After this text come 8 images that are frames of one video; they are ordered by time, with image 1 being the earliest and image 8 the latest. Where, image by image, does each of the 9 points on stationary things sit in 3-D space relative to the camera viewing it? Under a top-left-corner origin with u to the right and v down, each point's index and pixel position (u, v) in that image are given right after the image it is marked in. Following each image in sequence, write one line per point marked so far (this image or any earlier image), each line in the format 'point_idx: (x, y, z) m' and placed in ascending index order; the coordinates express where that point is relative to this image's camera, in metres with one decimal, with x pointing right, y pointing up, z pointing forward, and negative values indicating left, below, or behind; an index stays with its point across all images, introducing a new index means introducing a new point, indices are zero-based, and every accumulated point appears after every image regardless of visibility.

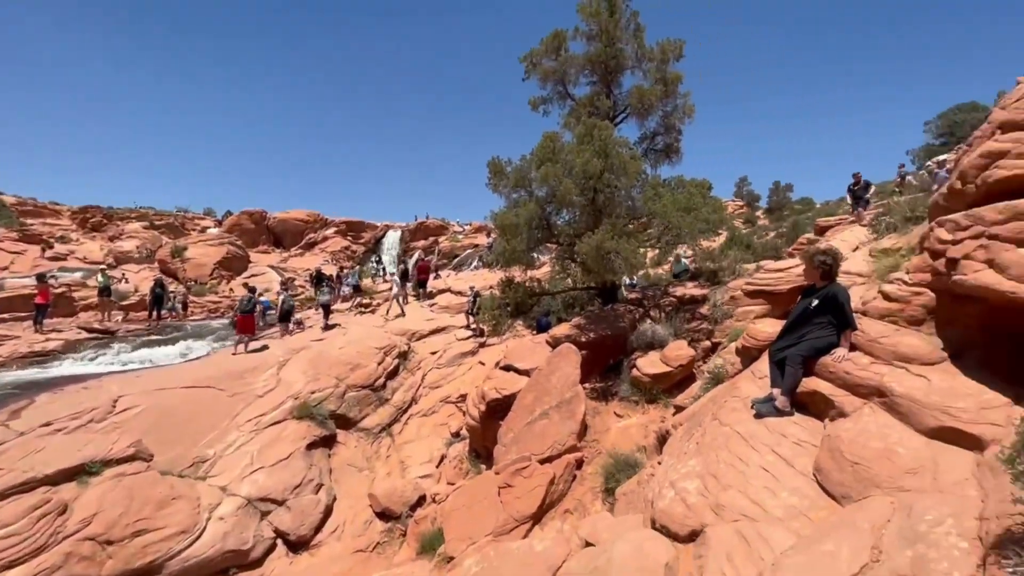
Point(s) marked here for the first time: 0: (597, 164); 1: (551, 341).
0: (+1.9, +3.0, +11.4) m
1: (+1.0, -1.4, +12.5) m
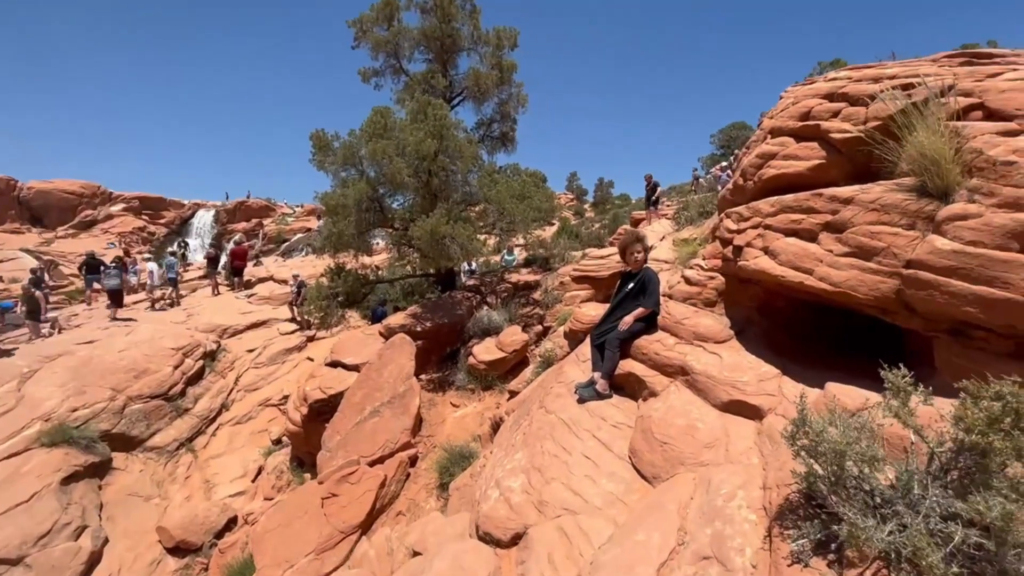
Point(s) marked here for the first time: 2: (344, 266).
0: (-1.9, +3.3, +10.8) m
1: (-3.1, -1.1, +11.7) m
2: (-5.0, +0.6, +14.3) m
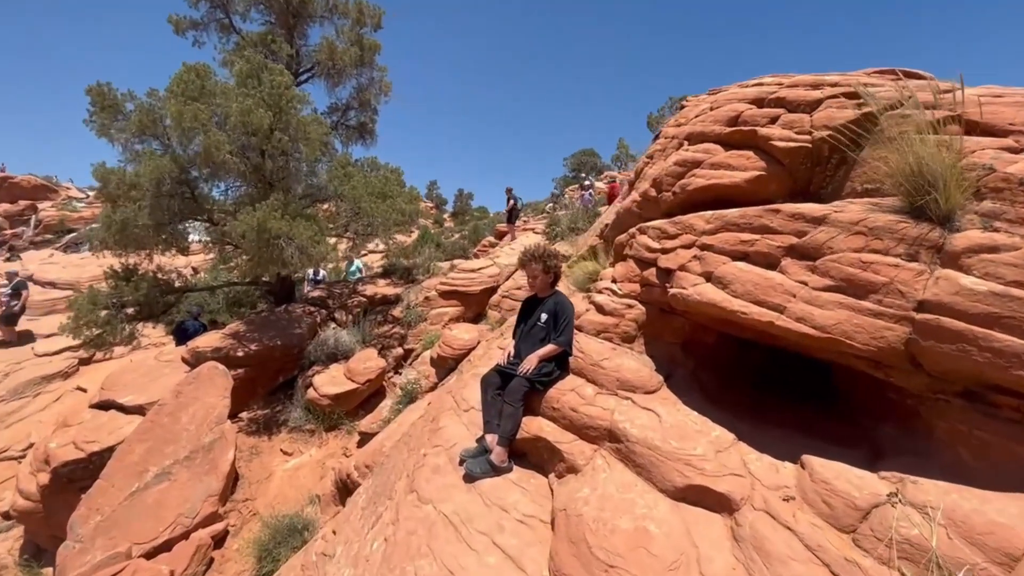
0: (-4.4, +3.0, +8.4) m
1: (-5.9, -1.3, +8.8) m
2: (-8.5, +0.5, +10.8) m
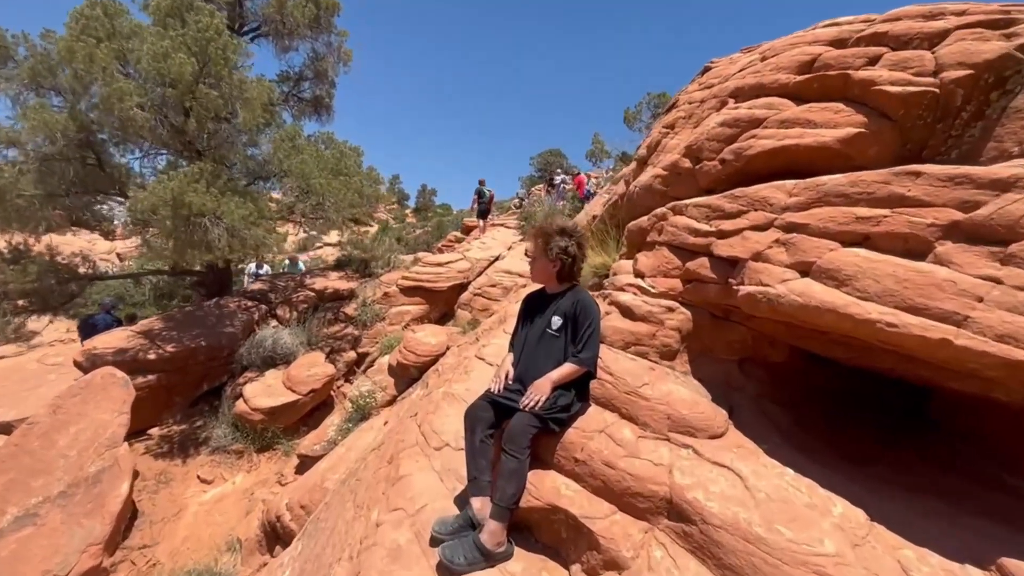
0: (-4.7, +3.2, +6.9) m
1: (-6.3, -1.1, +7.1) m
2: (-9.0, +0.7, +8.9) m
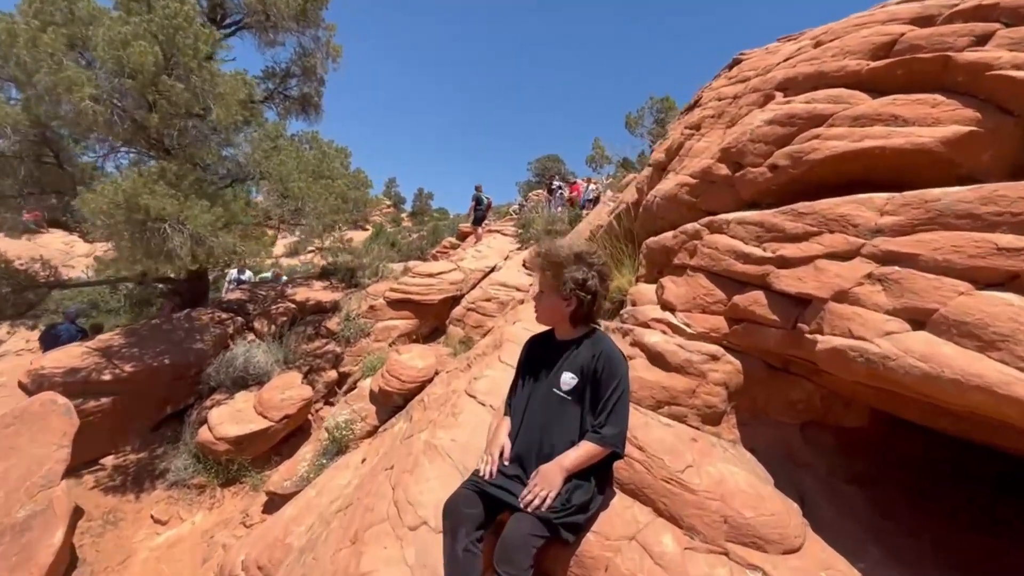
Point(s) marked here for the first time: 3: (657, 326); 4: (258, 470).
0: (-4.7, +3.0, +6.2) m
1: (-6.4, -1.2, +6.3) m
2: (-9.0, +0.6, +8.1) m
3: (+0.8, -0.2, +2.7) m
4: (-3.4, -2.4, +6.4) m
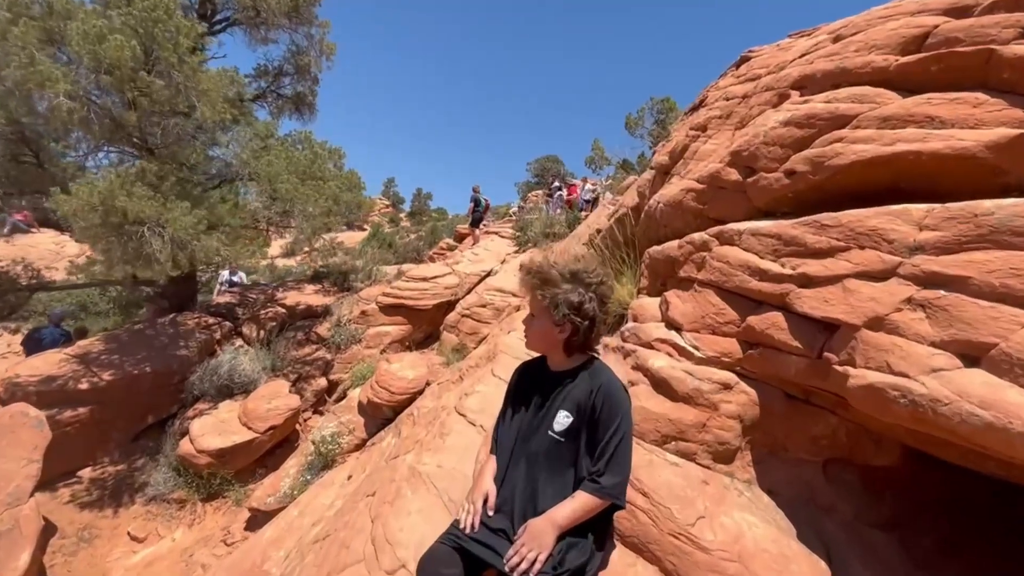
0: (-4.7, +3.0, +5.9) m
1: (-6.4, -1.3, +6.1) m
2: (-9.1, +0.5, +7.9) m
3: (+0.8, -0.3, +2.5) m
4: (-3.4, -2.5, +6.1) m
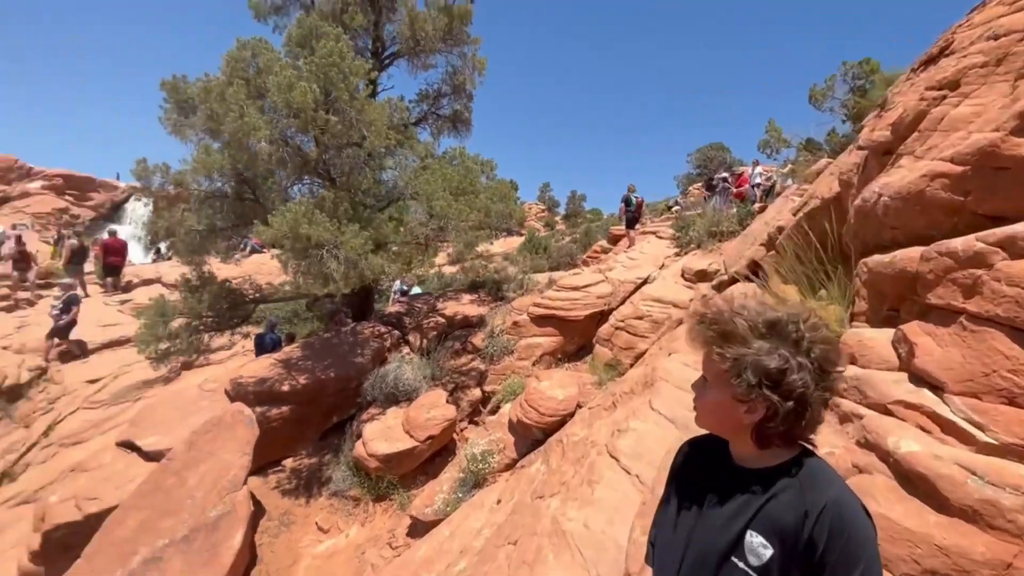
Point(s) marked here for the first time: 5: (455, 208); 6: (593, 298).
0: (-2.8, +2.7, +6.7) m
1: (-4.3, -1.5, +7.4) m
2: (-6.3, +0.2, +9.9) m
3: (+1.4, -0.4, +1.7) m
4: (-1.4, -2.7, +6.4) m
5: (-0.9, +1.3, +7.7) m
6: (+1.2, -0.2, +7.5) m
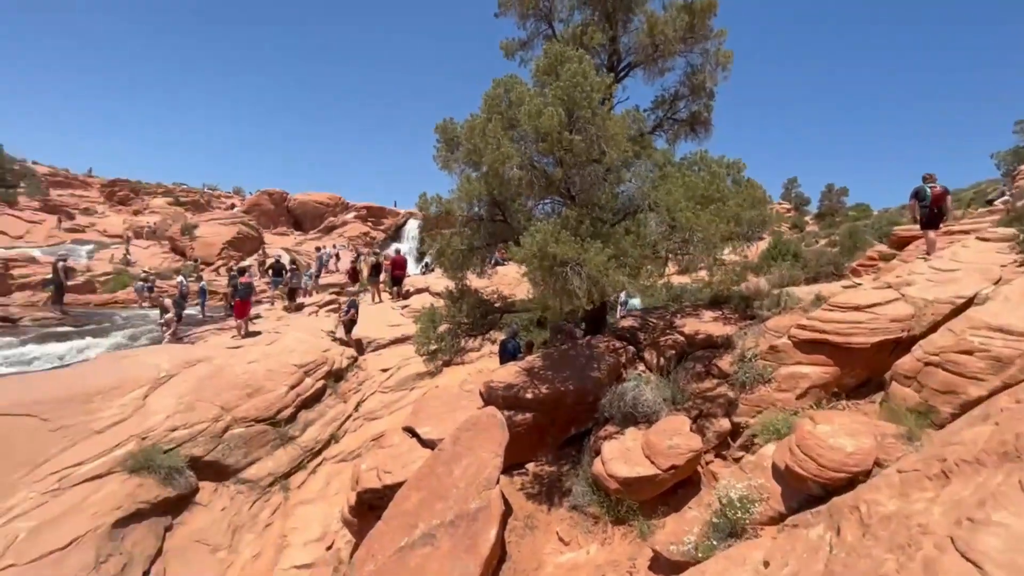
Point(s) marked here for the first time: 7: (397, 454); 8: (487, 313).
0: (+0.6, +2.5, +7.0) m
1: (-0.5, -1.8, +8.2) m
2: (-1.1, 0.0, +11.4) m
3: (+2.1, -0.6, +0.6) m
4: (+1.7, -2.9, +6.1) m
5: (+2.8, +1.0, +7.1) m
6: (+4.6, -0.4, +5.9) m
7: (-1.8, -2.6, +7.6) m
8: (-0.6, -0.6, +11.1) m
